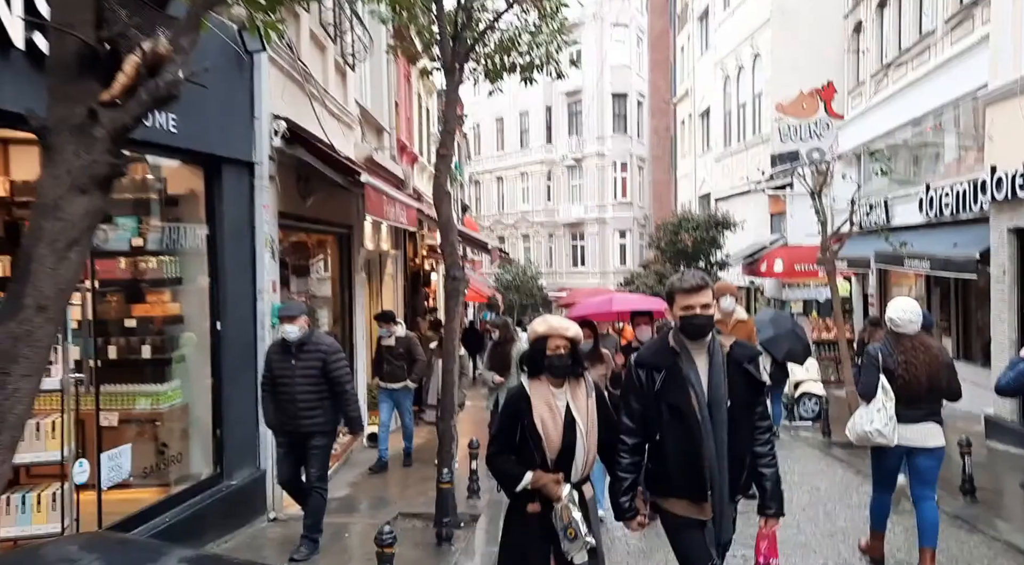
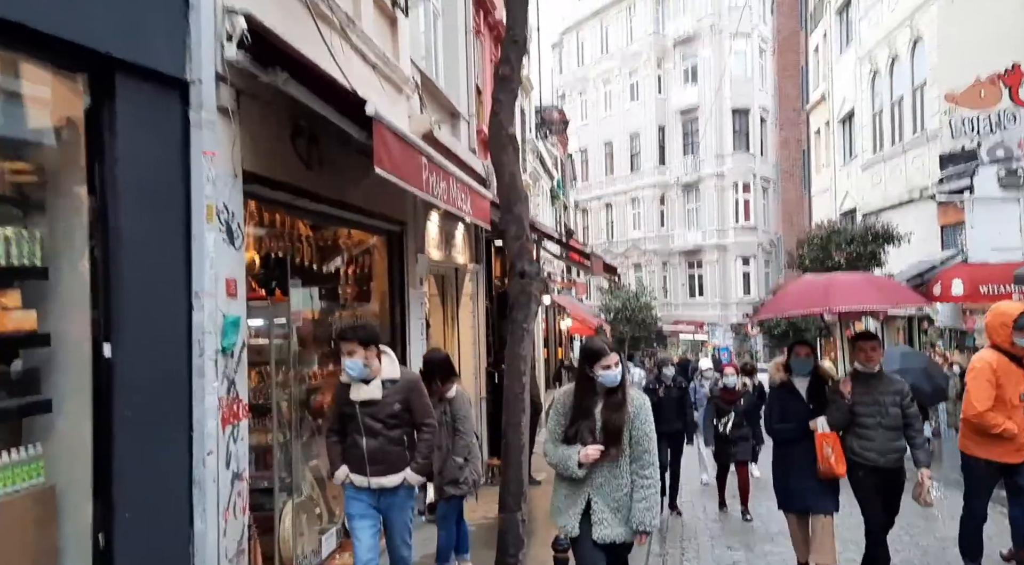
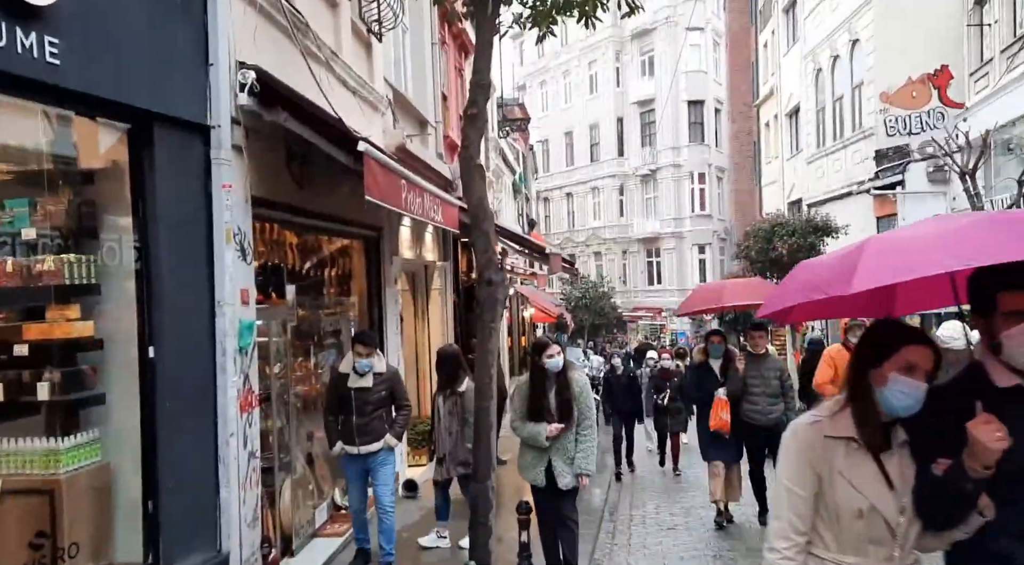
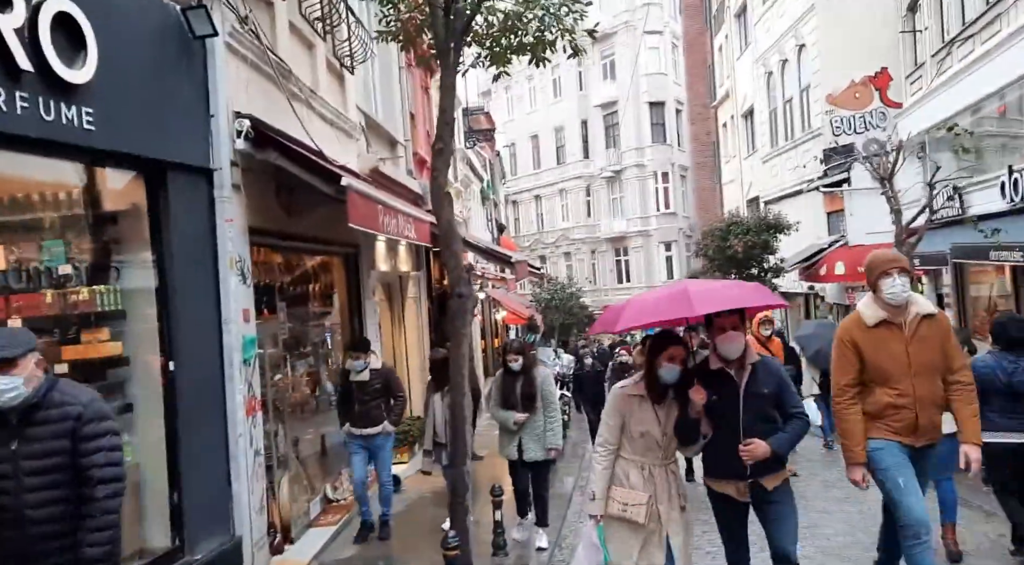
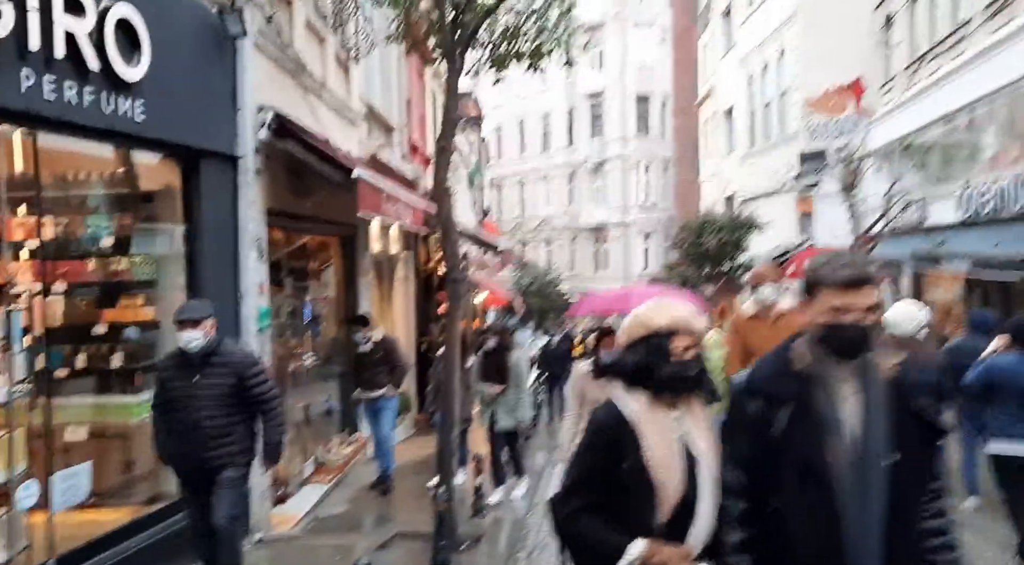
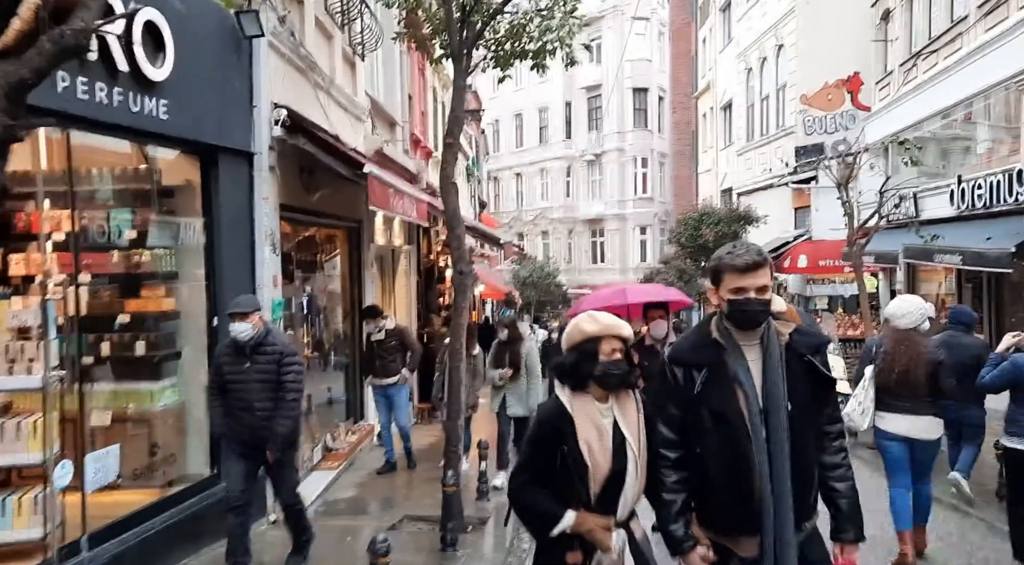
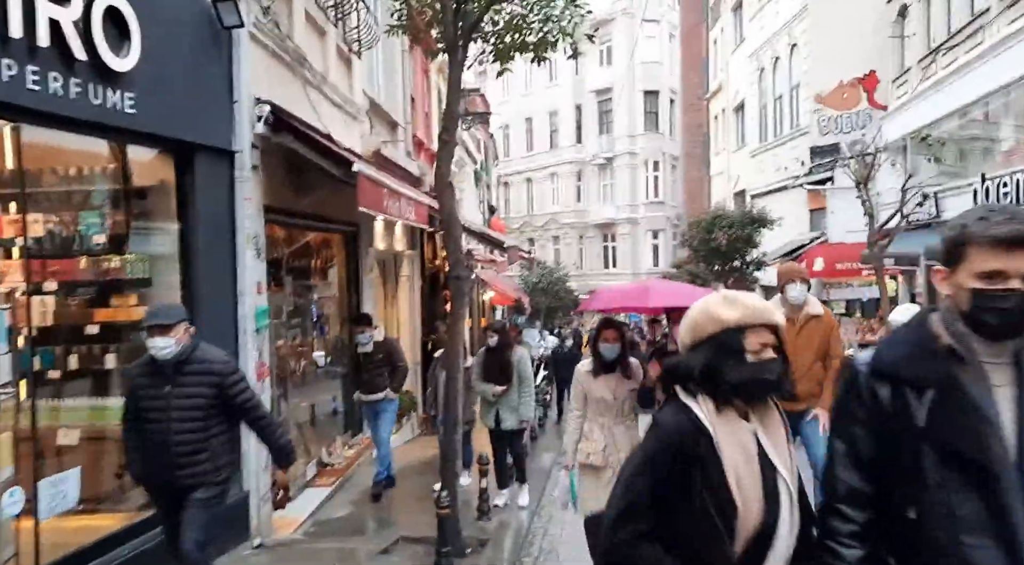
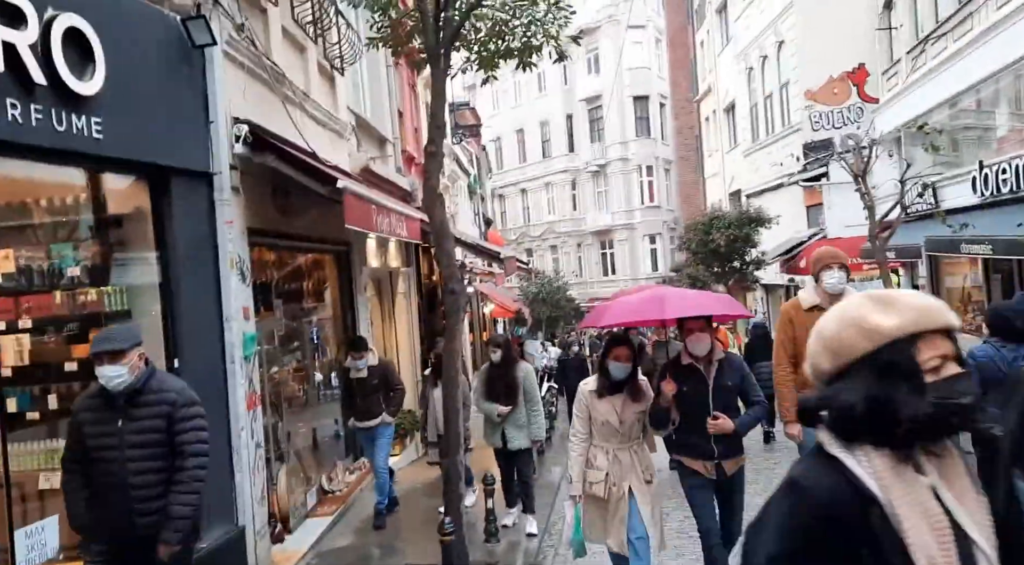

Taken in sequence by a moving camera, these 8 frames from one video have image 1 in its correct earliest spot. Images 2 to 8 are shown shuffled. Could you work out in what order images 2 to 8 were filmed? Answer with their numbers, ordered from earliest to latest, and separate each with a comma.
6, 5, 7, 8, 4, 3, 2
